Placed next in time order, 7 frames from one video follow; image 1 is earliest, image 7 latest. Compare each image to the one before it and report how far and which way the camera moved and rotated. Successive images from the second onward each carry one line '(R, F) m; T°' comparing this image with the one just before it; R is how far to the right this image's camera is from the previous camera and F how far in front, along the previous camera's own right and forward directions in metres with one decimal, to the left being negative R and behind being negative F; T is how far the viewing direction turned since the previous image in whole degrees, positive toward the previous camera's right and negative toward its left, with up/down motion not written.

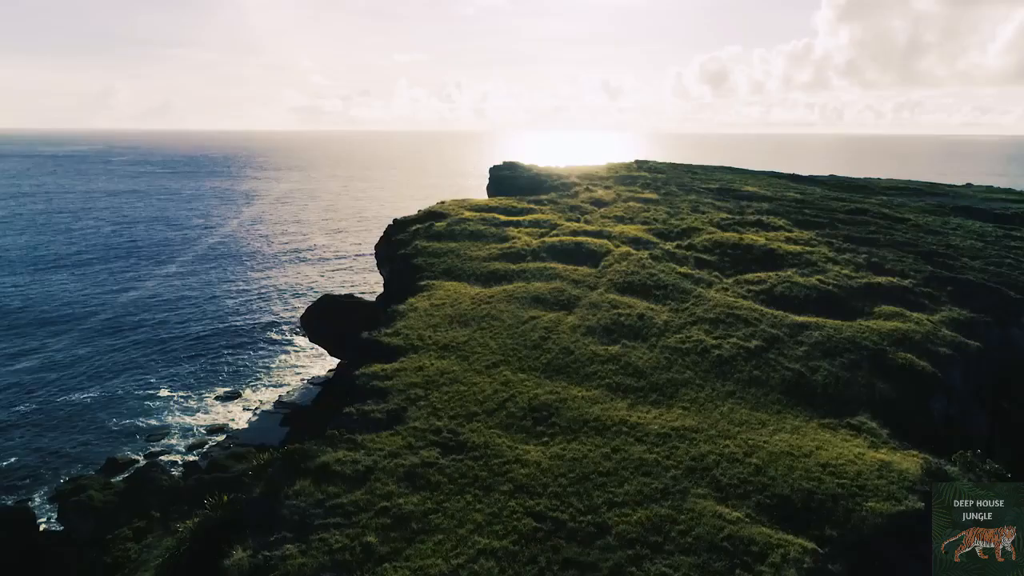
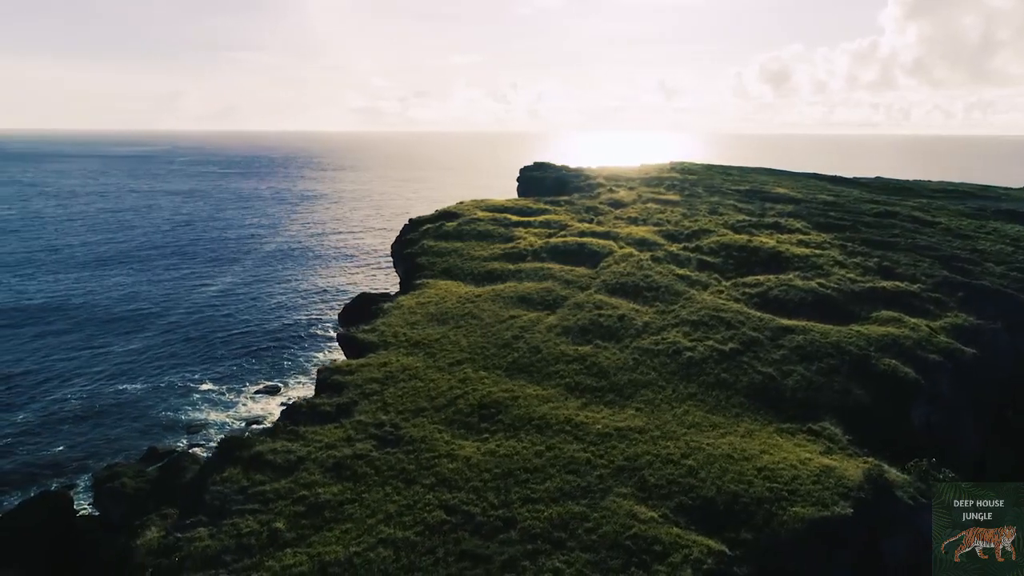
(+3.5, -0.3) m; -4°
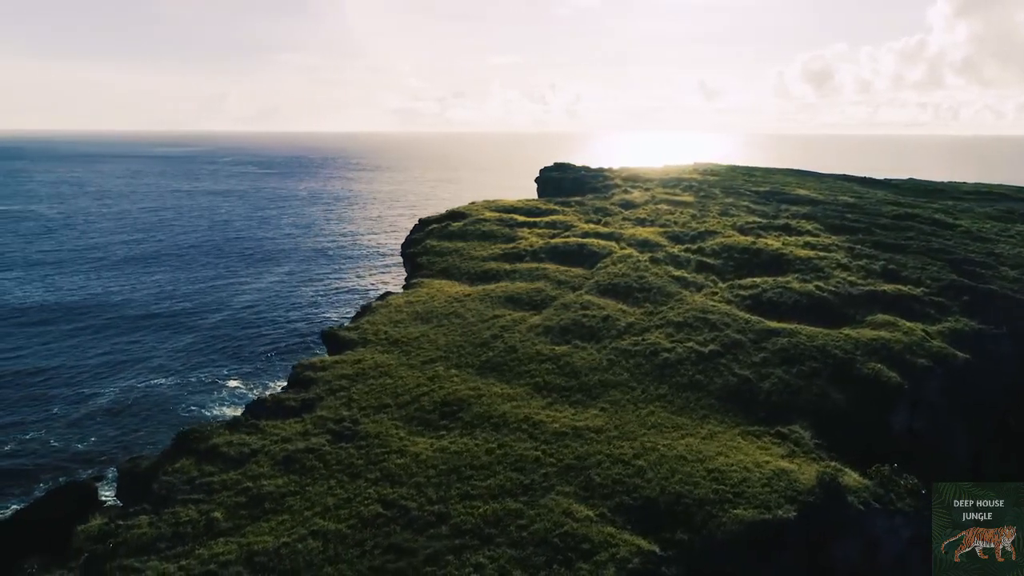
(+2.6, -0.2) m; -3°
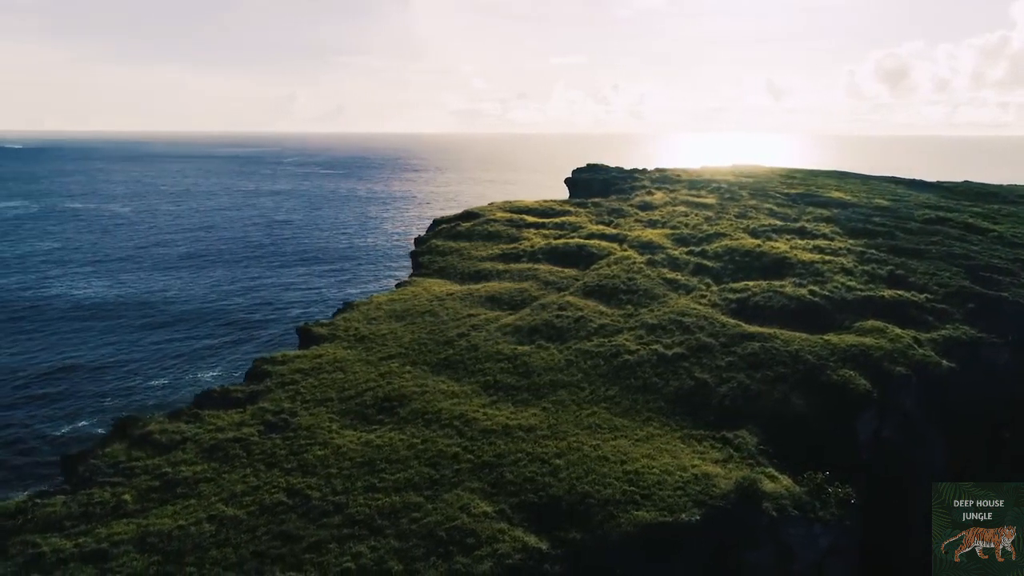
(+4.2, -0.2) m; -4°
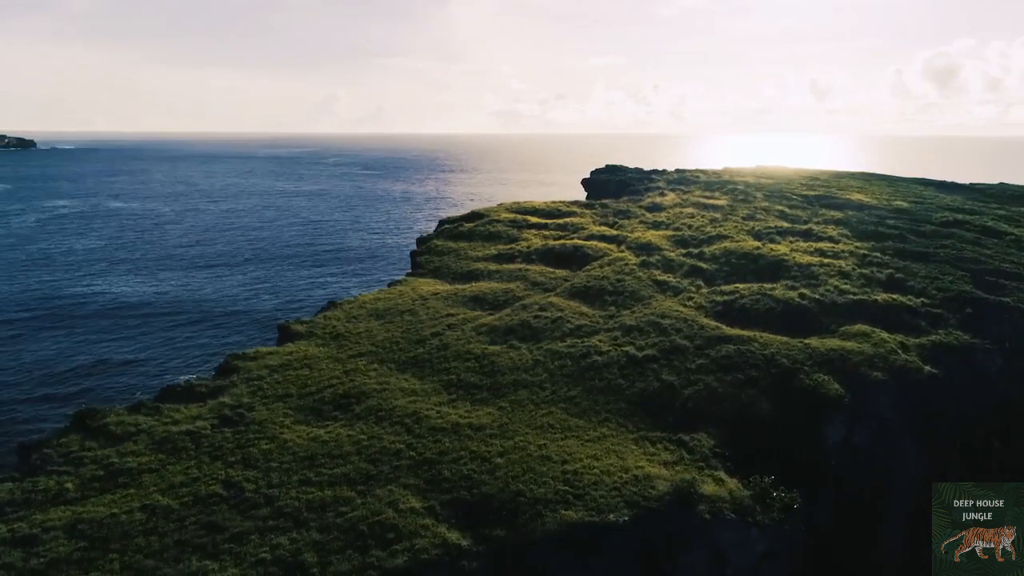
(+2.9, -0.2) m; -3°
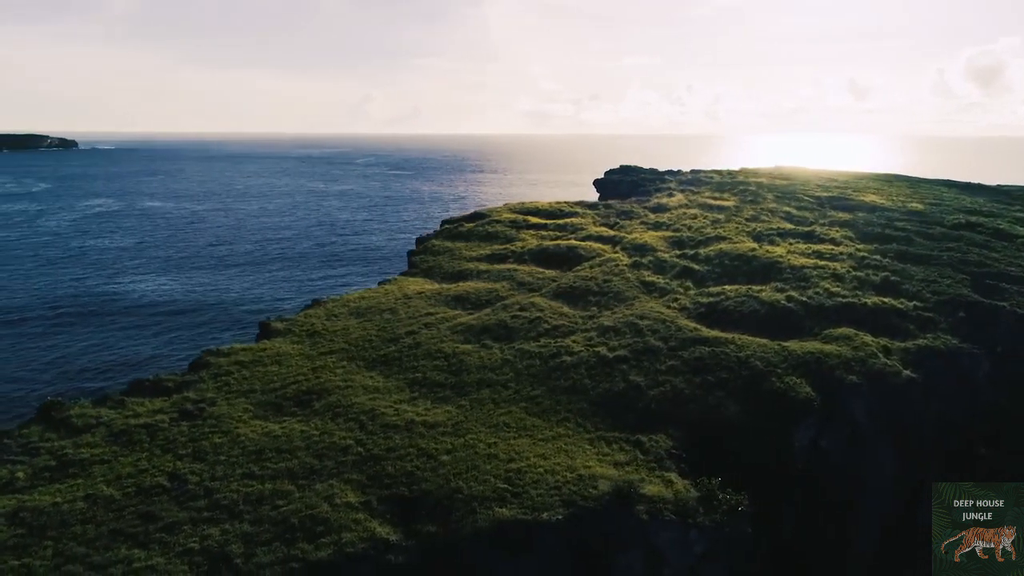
(+2.6, -0.2) m; -2°
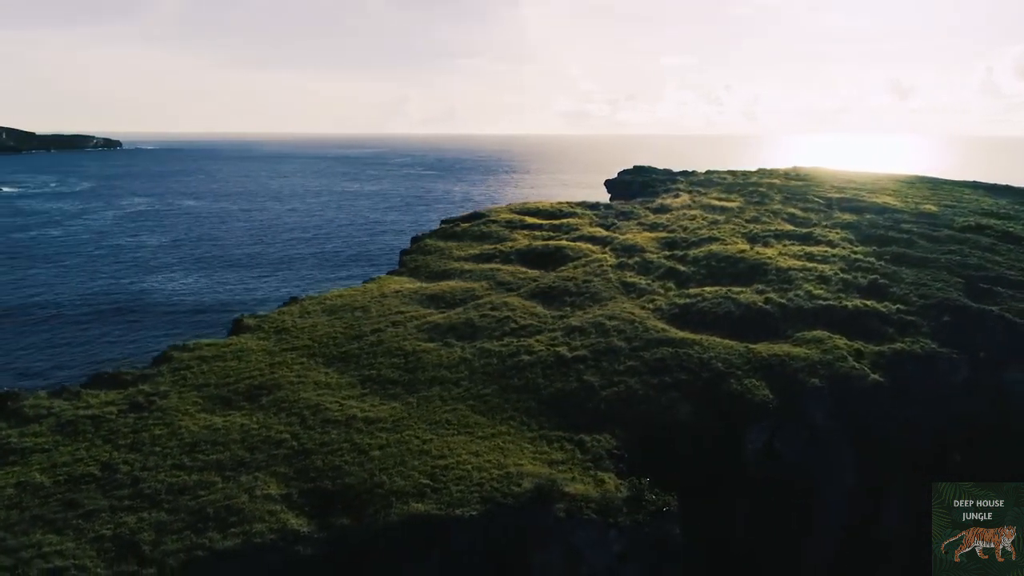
(+3.2, -0.2) m; -2°
